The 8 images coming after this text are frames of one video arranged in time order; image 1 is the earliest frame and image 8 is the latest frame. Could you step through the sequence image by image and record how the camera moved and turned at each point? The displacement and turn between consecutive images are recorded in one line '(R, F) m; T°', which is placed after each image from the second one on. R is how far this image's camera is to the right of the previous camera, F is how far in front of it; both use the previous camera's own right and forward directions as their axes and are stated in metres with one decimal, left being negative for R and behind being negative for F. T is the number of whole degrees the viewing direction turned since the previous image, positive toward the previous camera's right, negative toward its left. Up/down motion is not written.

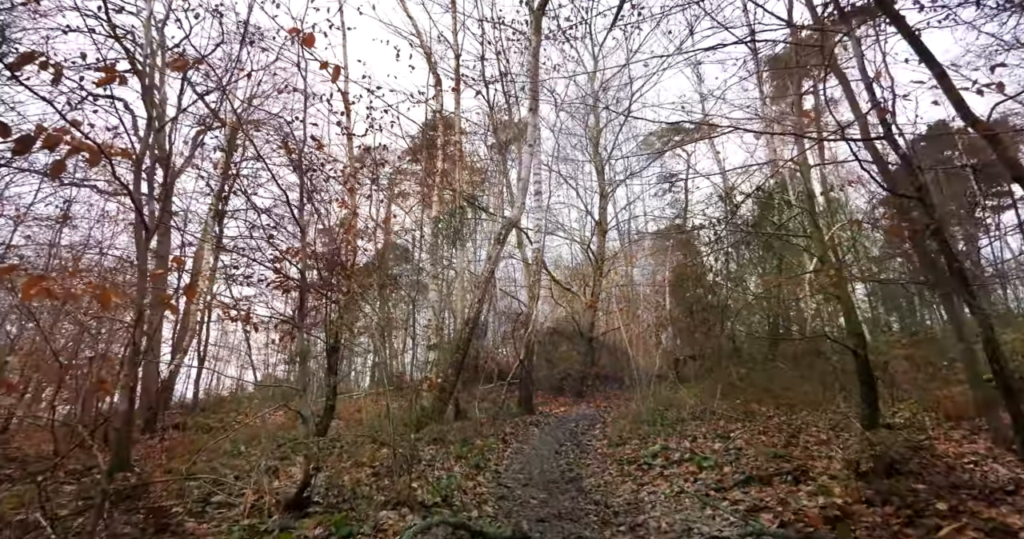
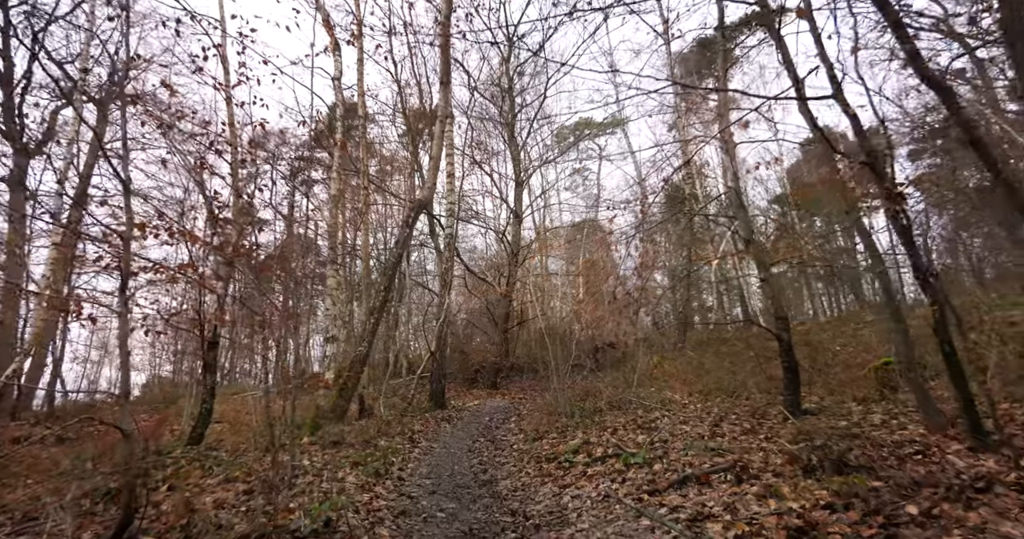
(+0.1, +0.9) m; +9°
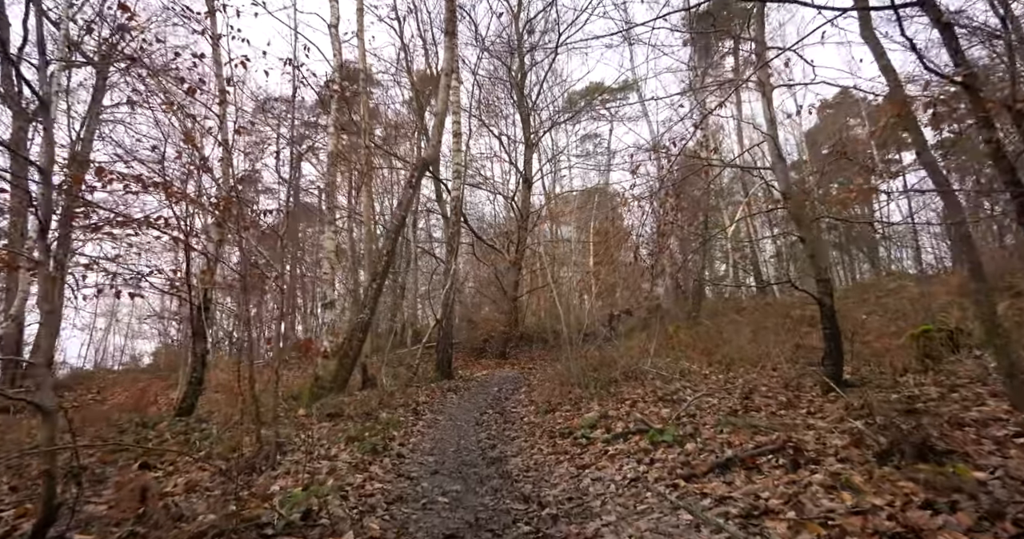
(0.0, +0.7) m; -1°
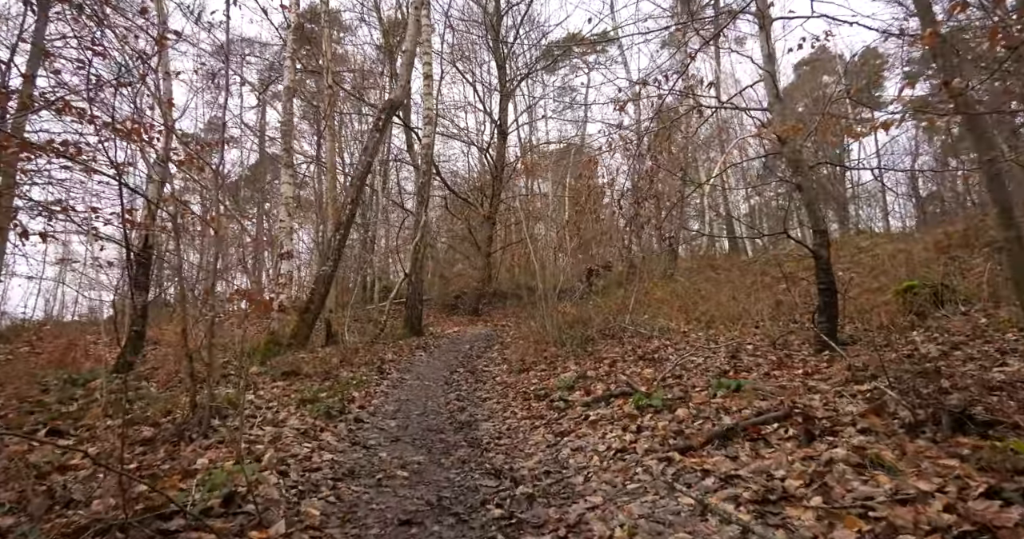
(0.0, +0.7) m; +3°
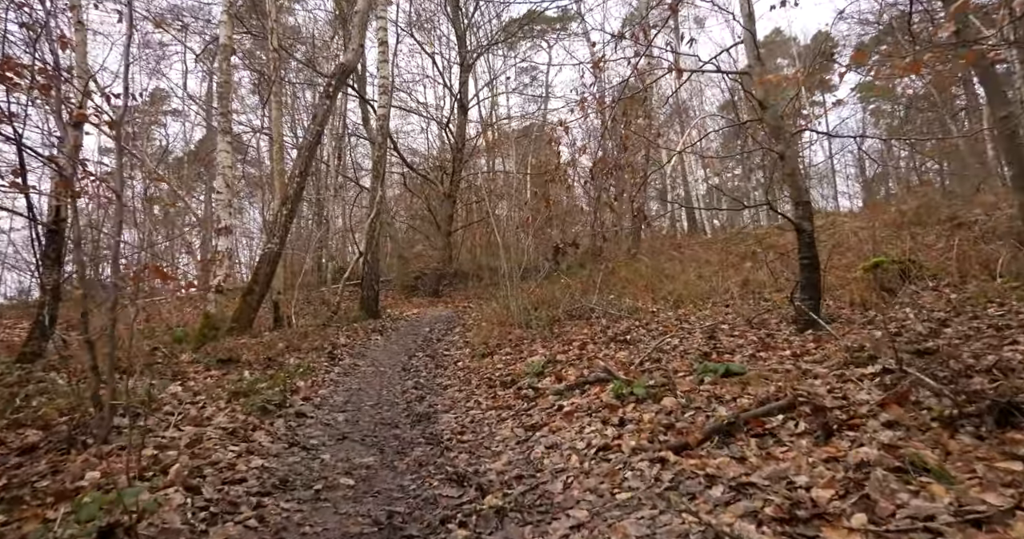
(0.0, +0.6) m; +4°
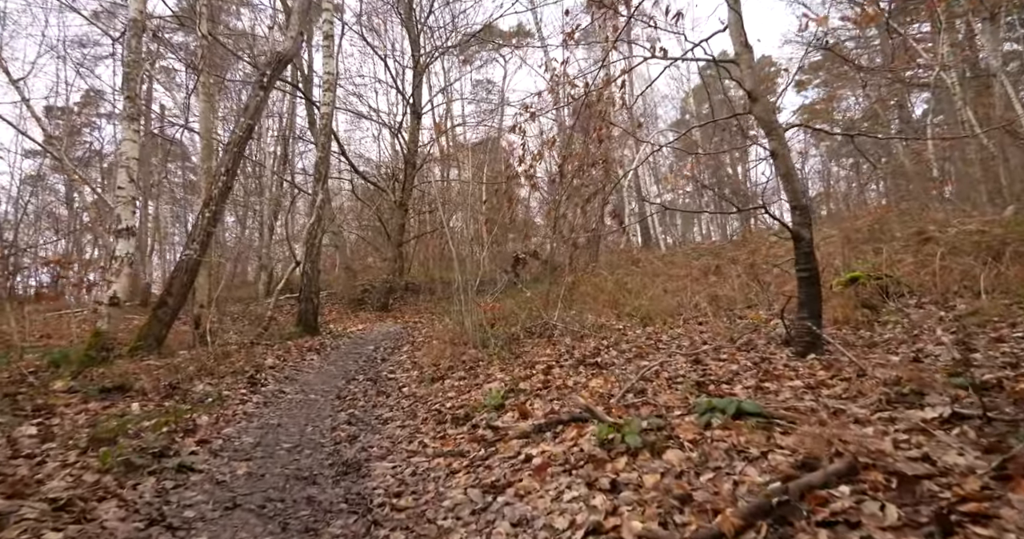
(0.0, +1.0) m; +5°
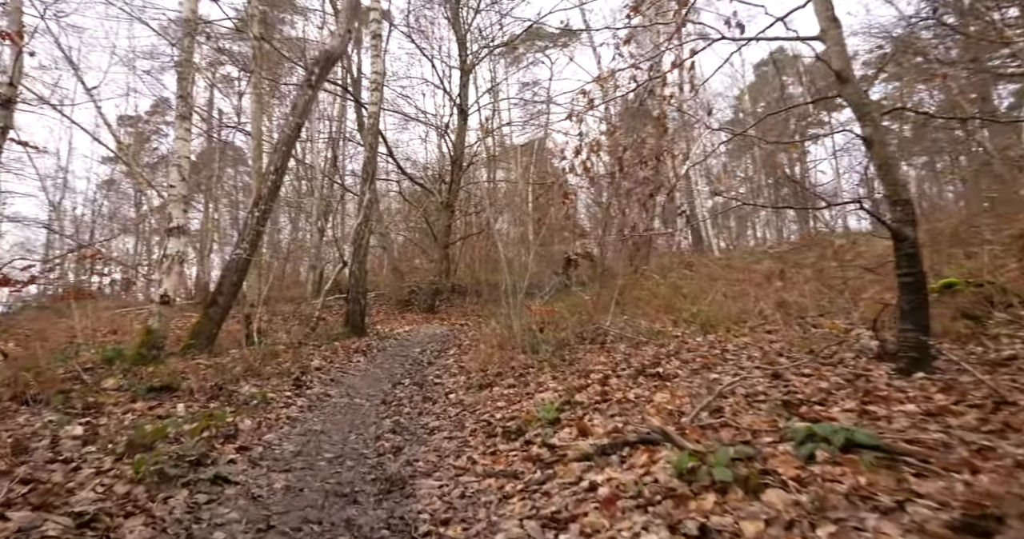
(-0.1, +0.4) m; -5°
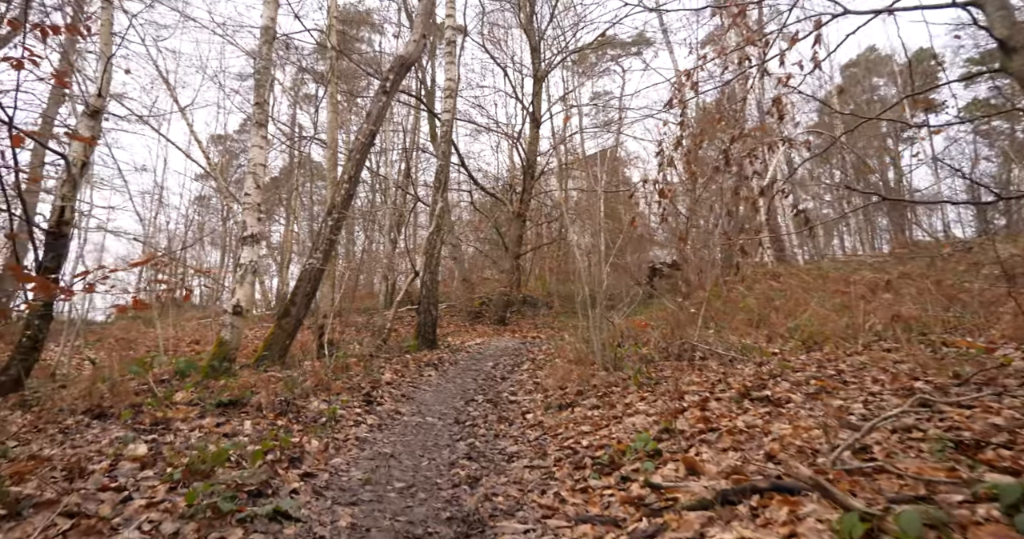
(-0.2, +0.5) m; -7°
